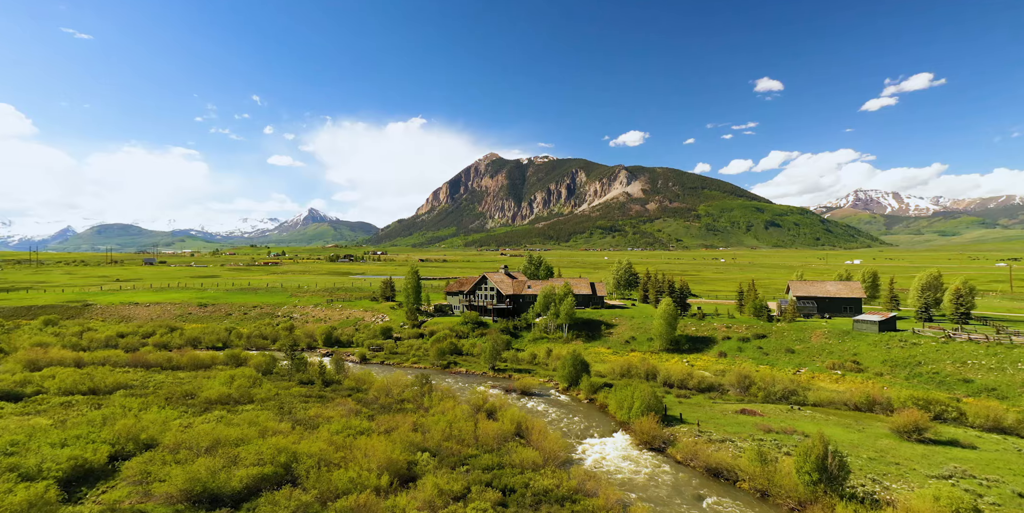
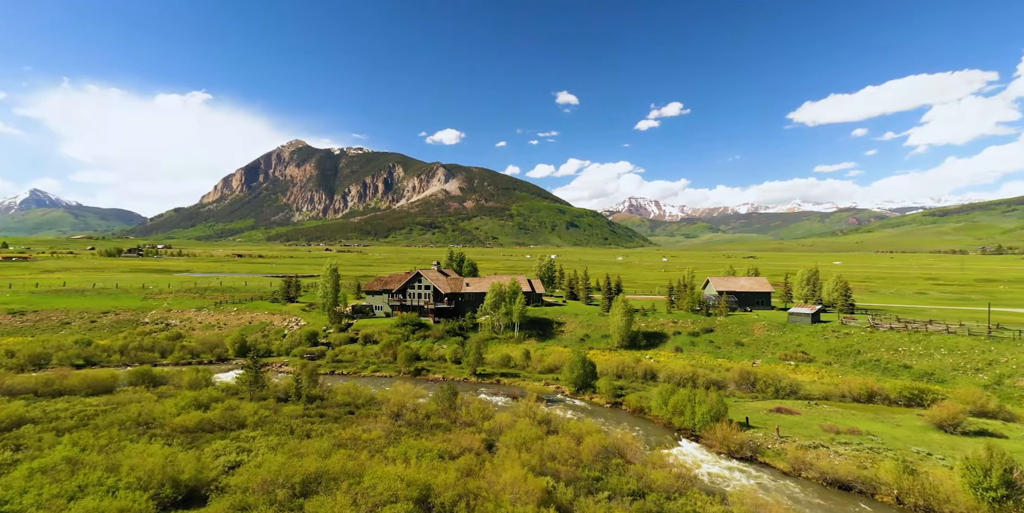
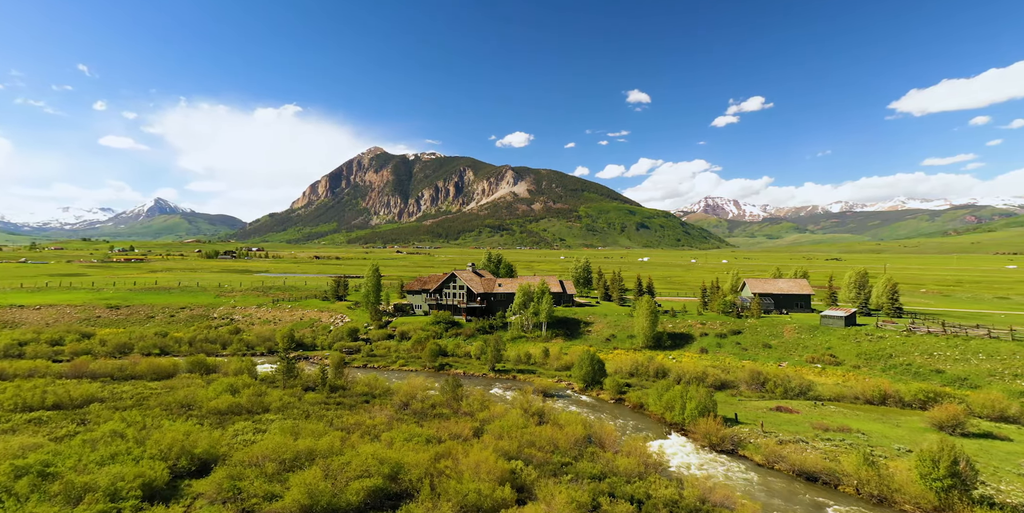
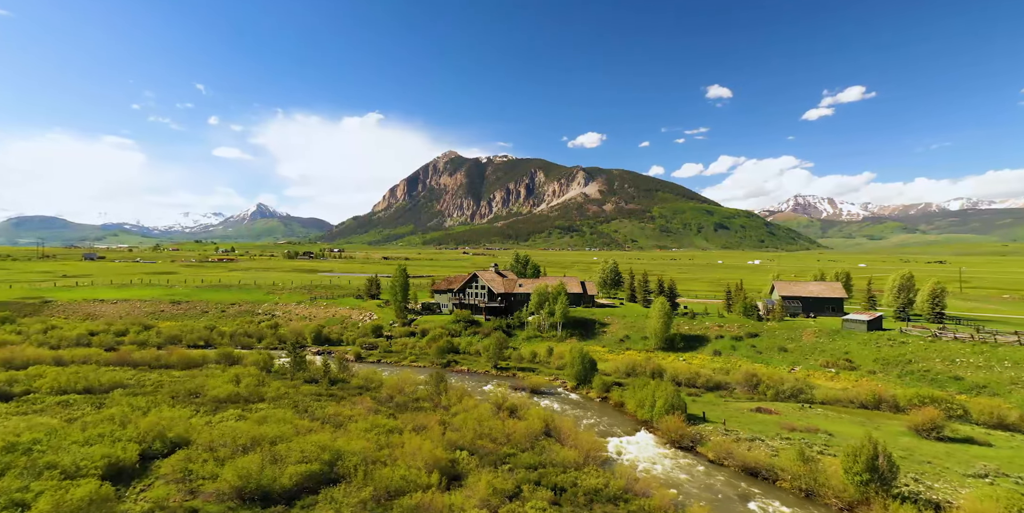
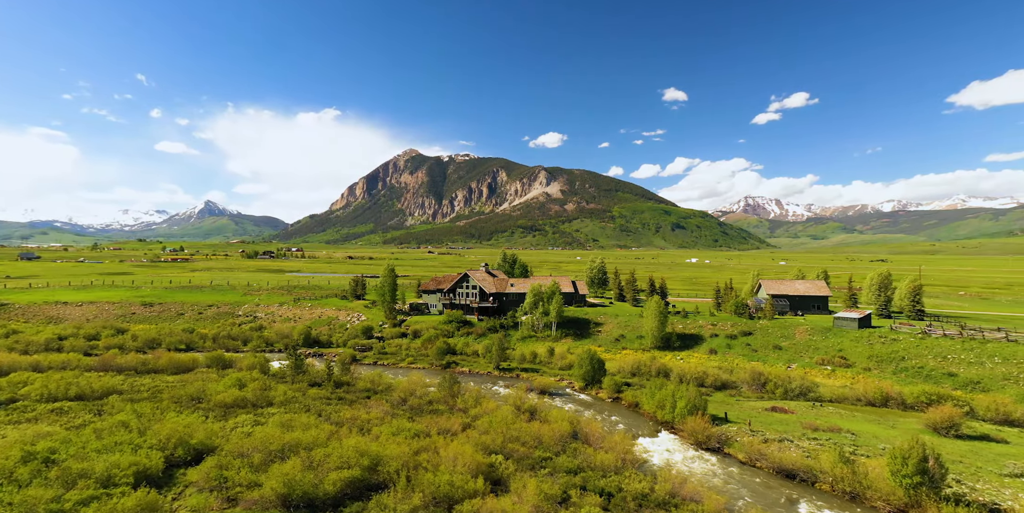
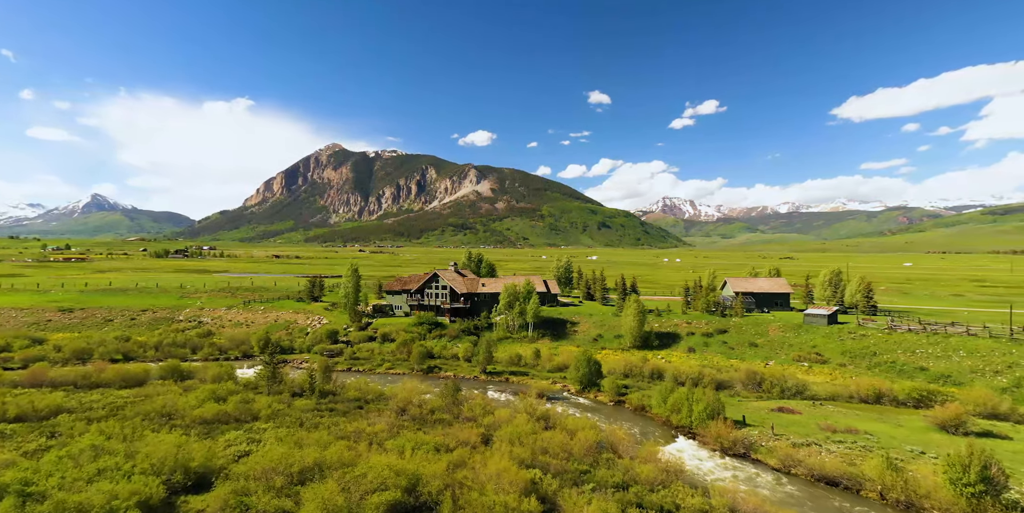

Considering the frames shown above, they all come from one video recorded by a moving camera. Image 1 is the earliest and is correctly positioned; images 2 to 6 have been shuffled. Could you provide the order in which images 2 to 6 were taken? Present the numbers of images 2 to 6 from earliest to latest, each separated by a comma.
4, 5, 3, 6, 2
